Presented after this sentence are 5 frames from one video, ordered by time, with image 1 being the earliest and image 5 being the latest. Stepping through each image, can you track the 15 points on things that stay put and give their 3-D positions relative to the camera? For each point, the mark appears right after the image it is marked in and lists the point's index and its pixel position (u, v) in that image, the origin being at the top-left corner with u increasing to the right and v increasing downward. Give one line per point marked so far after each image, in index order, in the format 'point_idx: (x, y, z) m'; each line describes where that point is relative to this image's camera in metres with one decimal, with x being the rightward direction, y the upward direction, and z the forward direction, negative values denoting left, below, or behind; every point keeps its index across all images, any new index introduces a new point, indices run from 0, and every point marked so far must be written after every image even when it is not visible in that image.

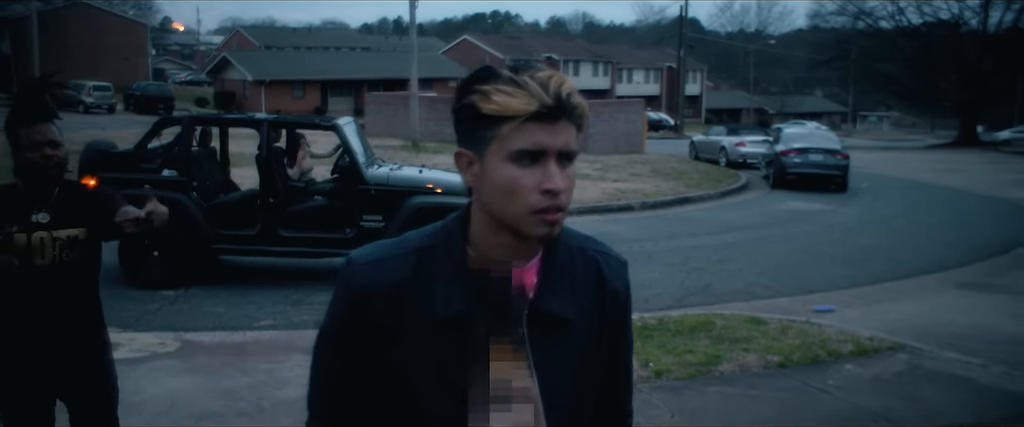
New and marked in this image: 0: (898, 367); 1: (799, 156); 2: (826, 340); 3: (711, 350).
0: (+2.6, -1.0, +6.2) m
1: (+6.0, +1.2, +19.8) m
2: (+2.3, -0.9, +6.8) m
3: (+1.4, -0.9, +6.4) m
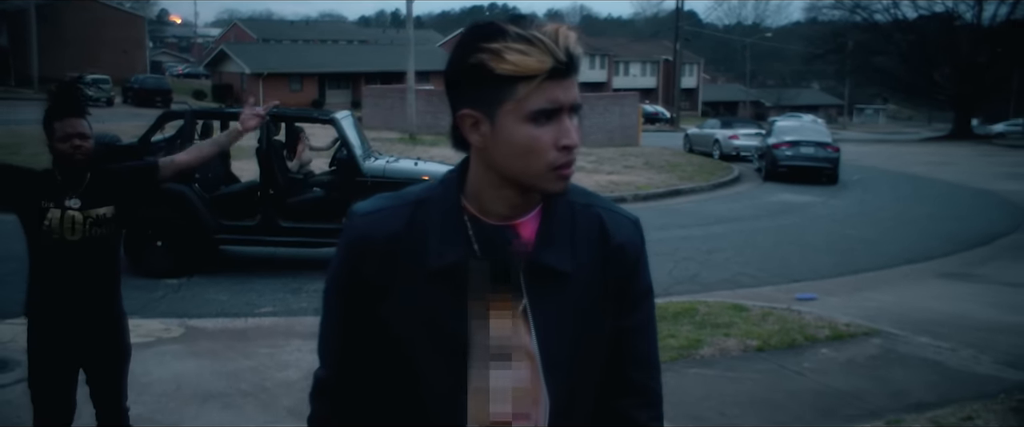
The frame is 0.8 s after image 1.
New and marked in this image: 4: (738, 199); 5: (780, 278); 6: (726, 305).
0: (+2.5, -0.9, +6.5) m
1: (+5.9, +1.4, +20.1) m
2: (+2.2, -0.8, +7.1) m
3: (+1.3, -0.9, +6.7) m
4: (+4.1, +0.3, +17.1) m
5: (+2.8, -0.7, +9.9) m
6: (+1.8, -0.8, +7.8) m
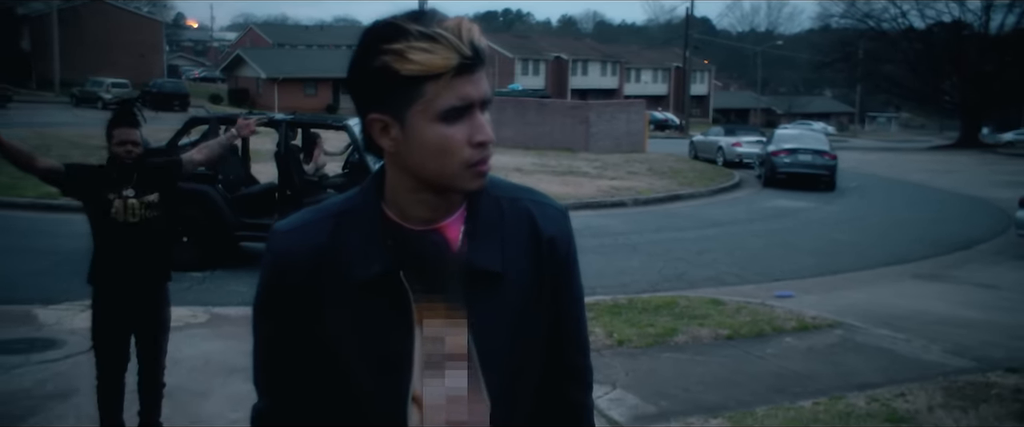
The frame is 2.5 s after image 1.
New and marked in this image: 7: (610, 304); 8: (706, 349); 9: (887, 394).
0: (+2.4, -1.0, +7.2) m
1: (+6.1, +1.3, +20.7) m
2: (+2.1, -0.9, +7.7) m
3: (+1.2, -0.9, +7.4) m
4: (+4.2, +0.2, +17.8) m
5: (+2.8, -0.7, +10.6) m
6: (+1.7, -0.8, +8.4) m
7: (+0.9, -0.8, +8.2) m
8: (+1.4, -1.0, +6.8) m
9: (+2.3, -1.1, +5.6) m
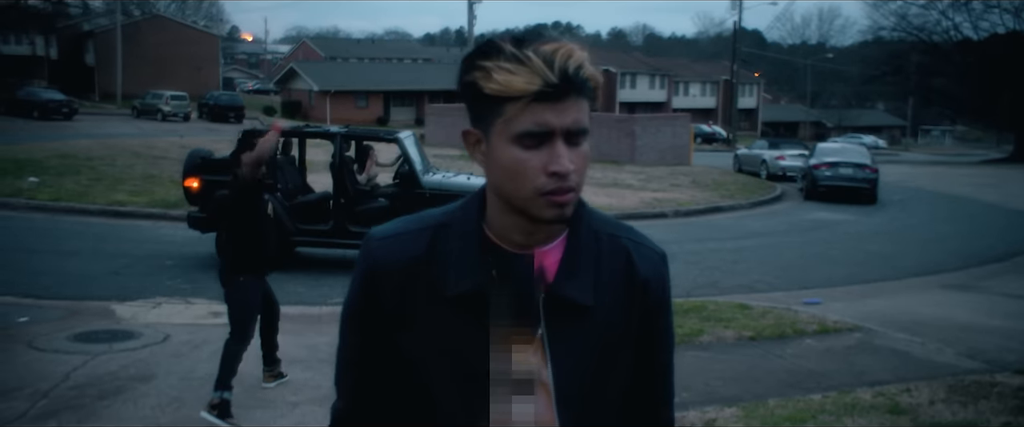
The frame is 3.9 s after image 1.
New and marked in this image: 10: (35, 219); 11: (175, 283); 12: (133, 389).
0: (+2.7, -1.0, +7.6) m
1: (+7.1, +1.0, +20.9) m
2: (+2.5, -0.9, +8.2) m
3: (+1.5, -0.9, +7.9) m
4: (+5.0, -0.1, +18.1) m
5: (+3.3, -0.8, +11.0) m
6: (+2.1, -0.9, +8.9) m
7: (+1.2, -0.9, +8.7) m
8: (+1.7, -1.0, +7.3) m
9: (+2.5, -1.1, +6.1) m
10: (-7.4, -0.1, +14.6) m
11: (-3.7, -0.7, +10.3) m
12: (-2.5, -1.1, +6.1) m
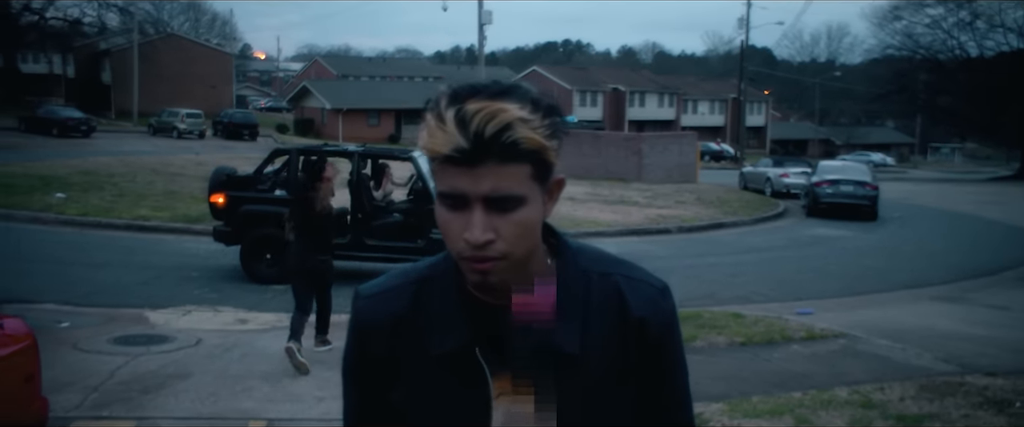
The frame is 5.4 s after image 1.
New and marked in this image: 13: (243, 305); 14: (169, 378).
0: (+2.8, -1.2, +8.1) m
1: (+7.3, +0.6, +21.4) m
2: (+2.5, -1.1, +8.7) m
3: (+1.6, -1.1, +8.4) m
4: (+5.2, -0.4, +18.6) m
5: (+3.4, -1.0, +11.5) m
6: (+2.2, -1.0, +9.4) m
7: (+1.3, -1.0, +9.2) m
8: (+1.7, -1.2, +7.8) m
9: (+2.5, -1.2, +6.6) m
10: (-7.2, -0.3, +15.2) m
11: (-3.6, -0.9, +10.9) m
12: (-2.4, -1.2, +6.7) m
13: (-2.9, -1.0, +10.3) m
14: (-2.5, -1.2, +6.9) m
